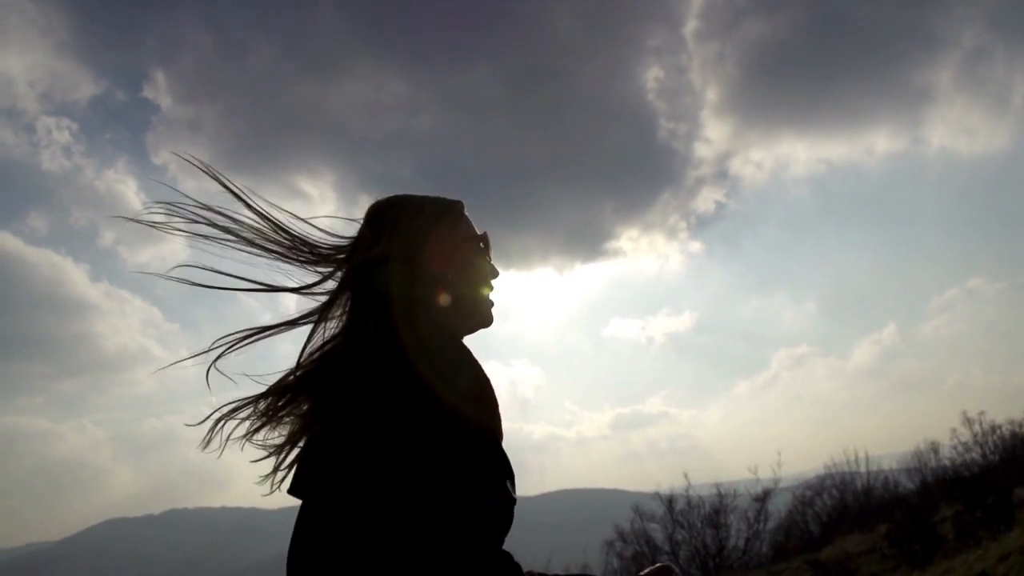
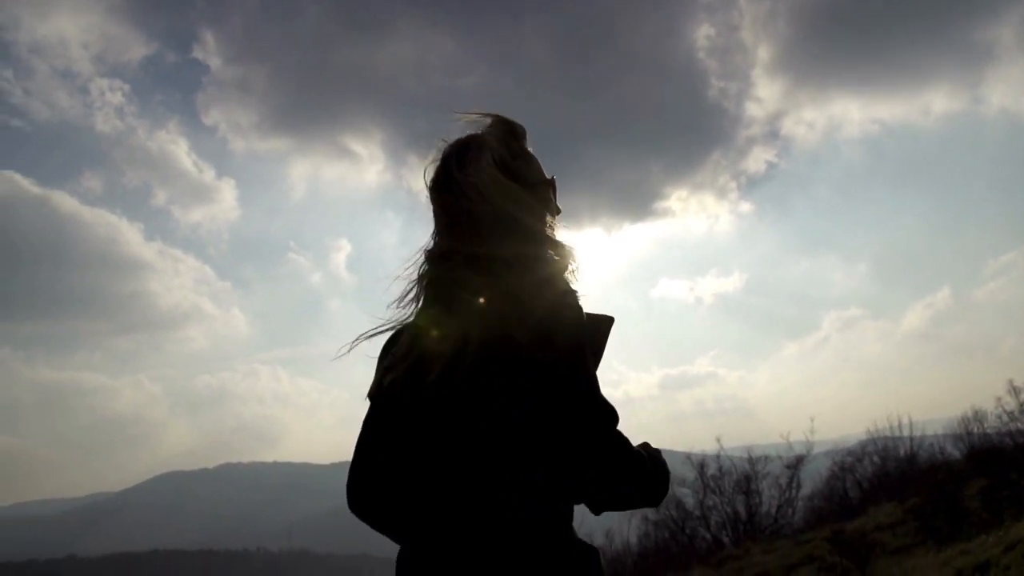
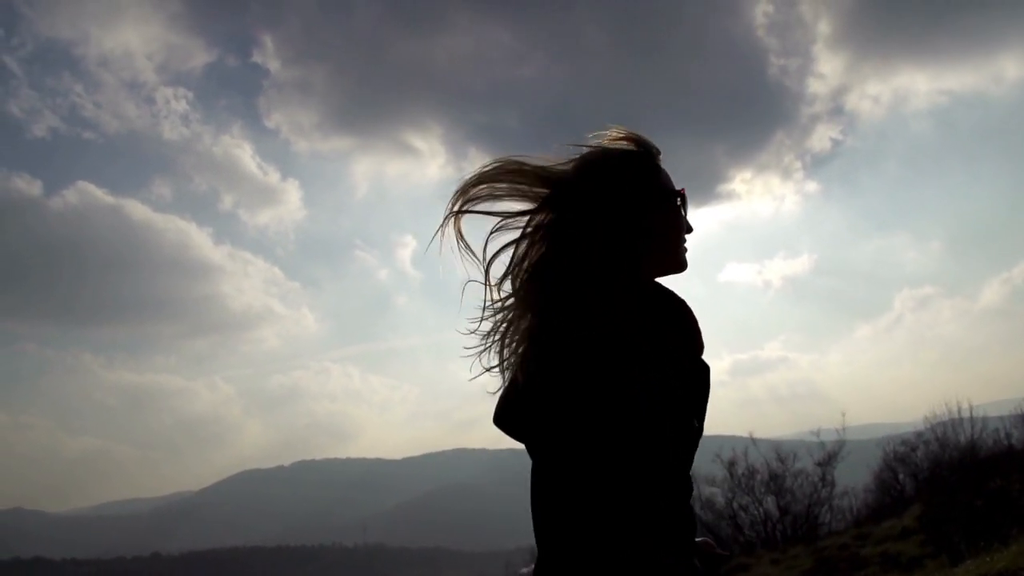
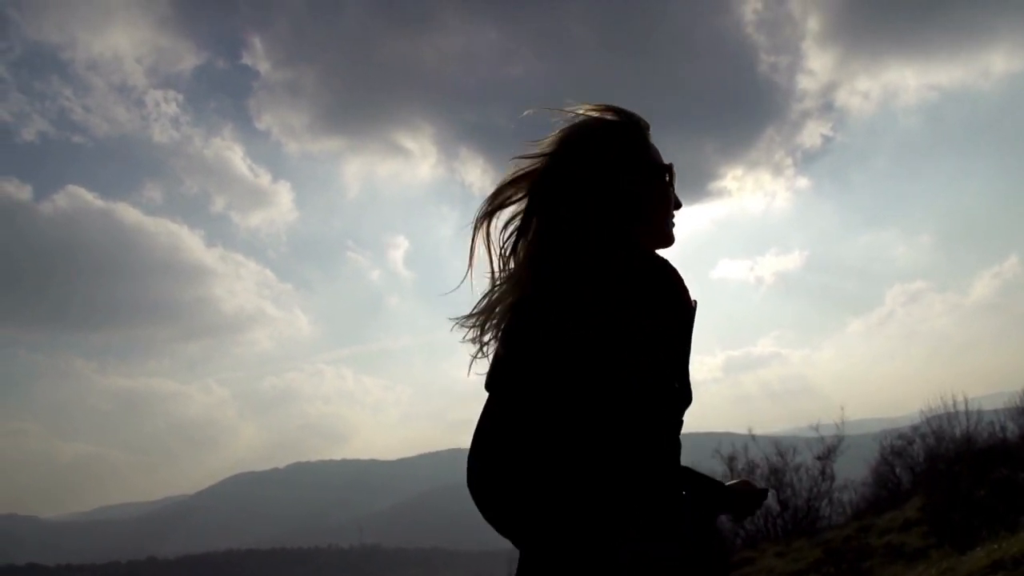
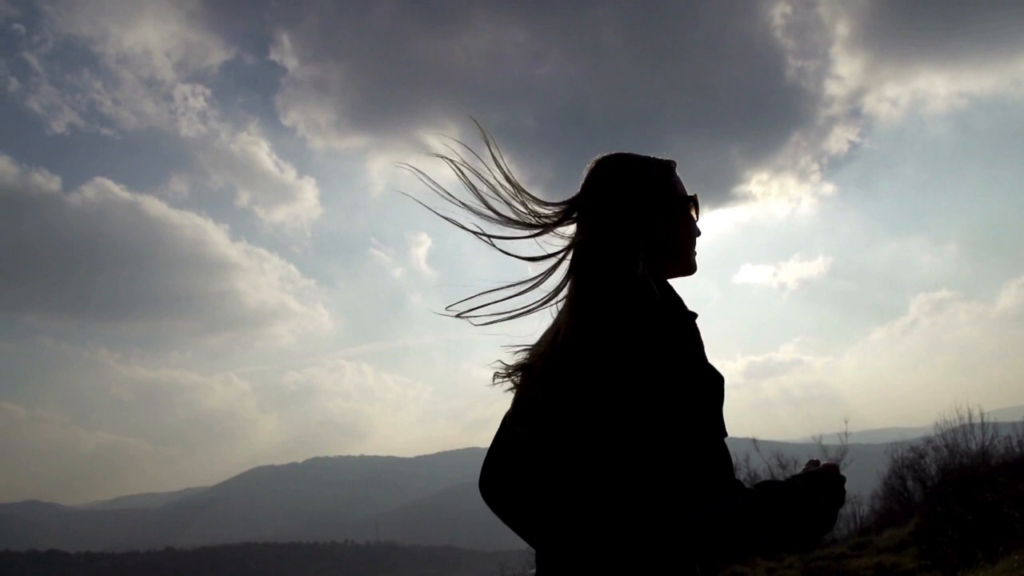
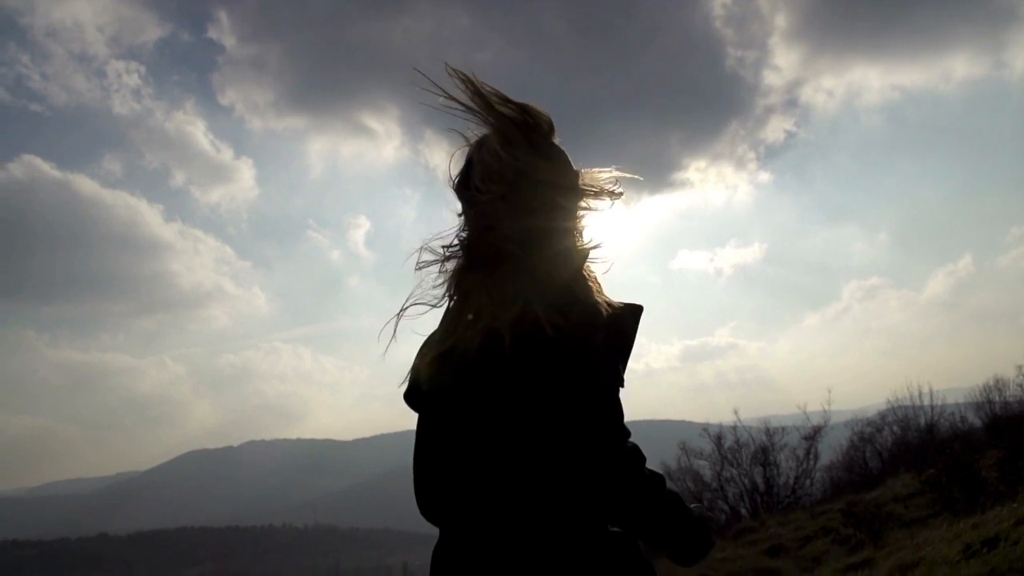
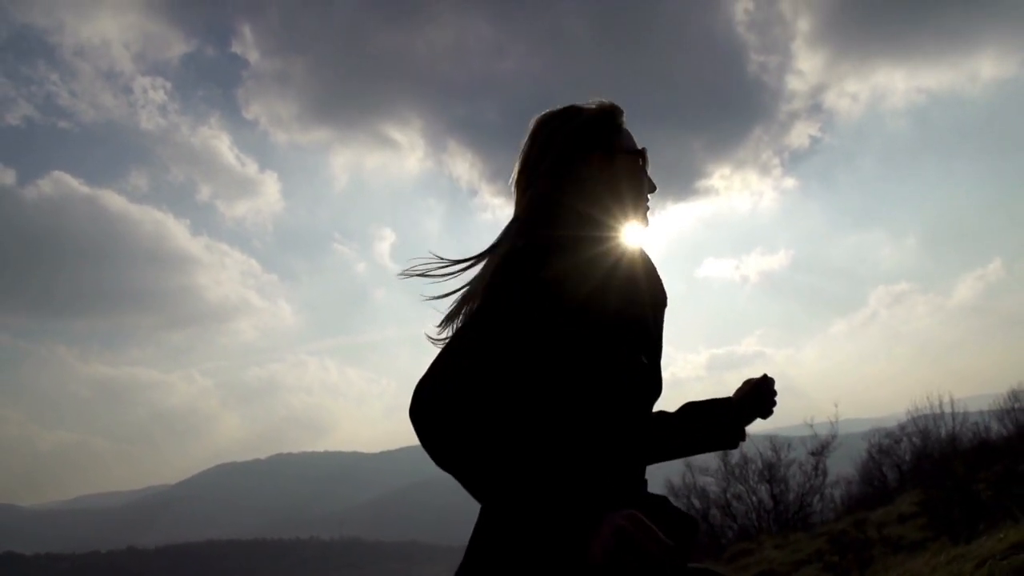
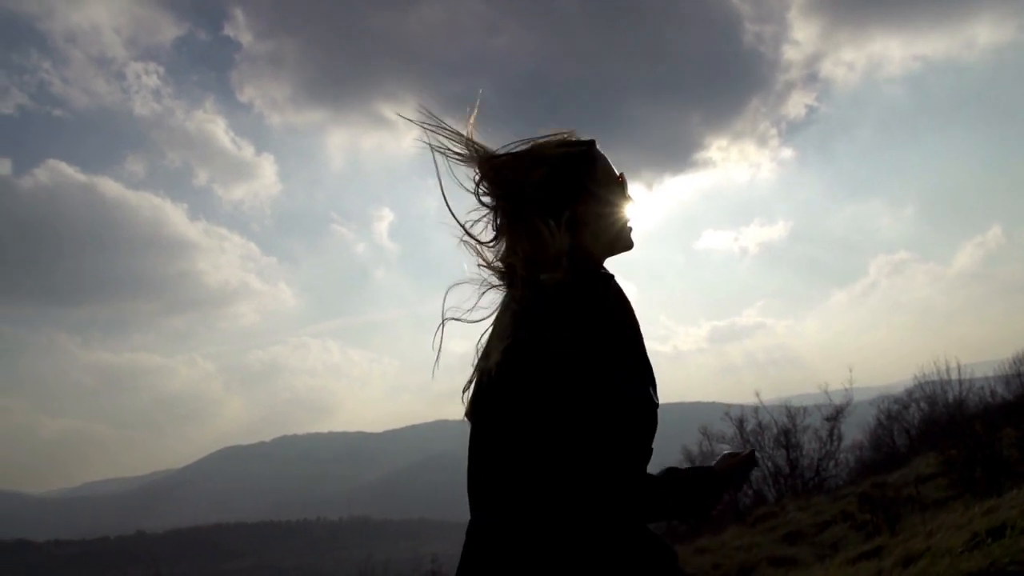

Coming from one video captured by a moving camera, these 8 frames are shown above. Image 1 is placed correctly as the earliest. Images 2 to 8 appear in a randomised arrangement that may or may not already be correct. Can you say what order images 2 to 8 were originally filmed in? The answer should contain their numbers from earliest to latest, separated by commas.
2, 6, 8, 7, 4, 3, 5
